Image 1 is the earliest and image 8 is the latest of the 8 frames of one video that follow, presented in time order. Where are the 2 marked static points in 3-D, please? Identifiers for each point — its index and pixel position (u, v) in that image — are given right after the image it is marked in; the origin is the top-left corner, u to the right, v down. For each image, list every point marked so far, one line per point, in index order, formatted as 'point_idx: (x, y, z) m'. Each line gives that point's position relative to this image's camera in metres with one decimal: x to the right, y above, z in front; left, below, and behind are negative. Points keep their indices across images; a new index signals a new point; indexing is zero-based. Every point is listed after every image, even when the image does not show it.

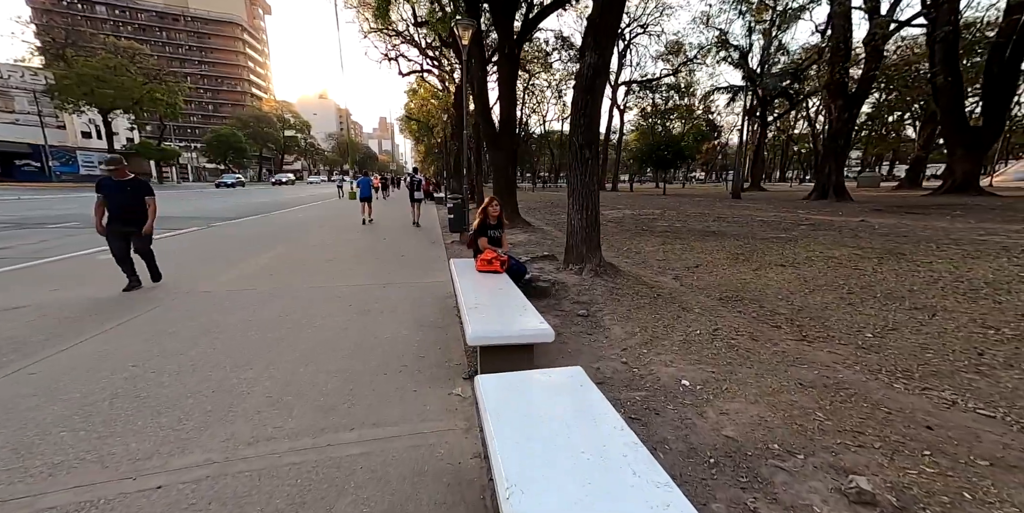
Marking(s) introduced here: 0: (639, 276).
0: (+1.9, -0.3, +6.7) m
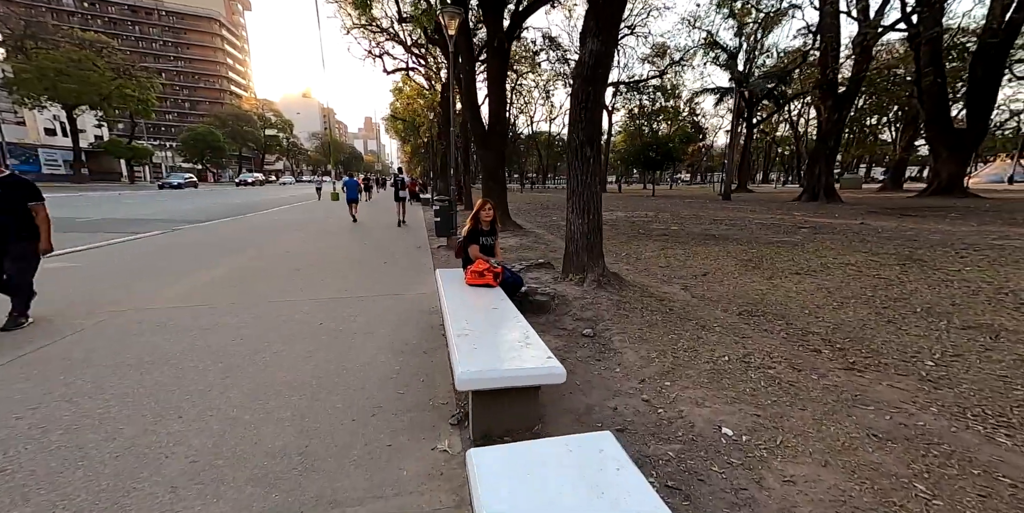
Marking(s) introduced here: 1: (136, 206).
0: (+1.8, -0.4, +6.1) m
1: (-15.0, +2.0, +17.9) m
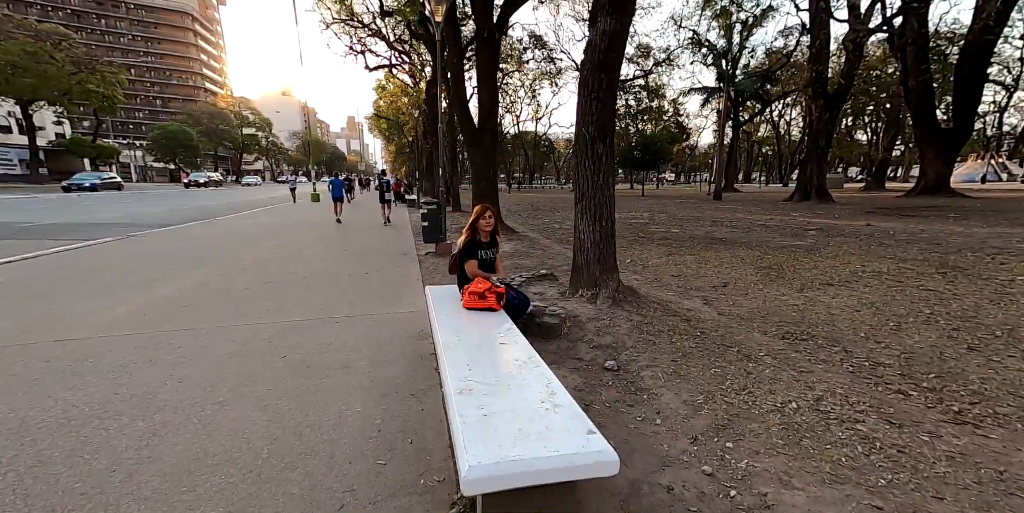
0: (+1.8, -0.5, +5.3) m
1: (-15.4, +1.8, +16.7) m
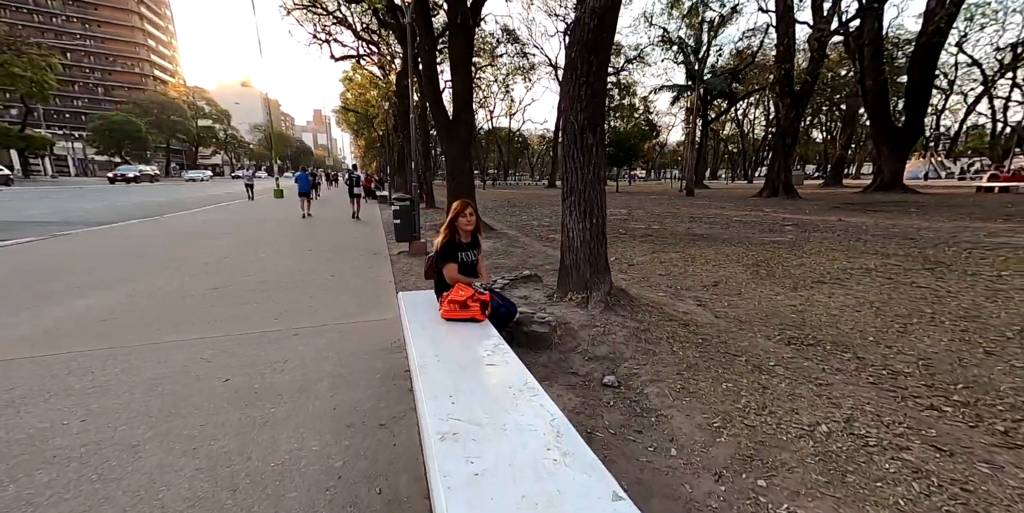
0: (+1.6, -0.5, +5.0) m
1: (-16.2, +1.7, +15.2) m
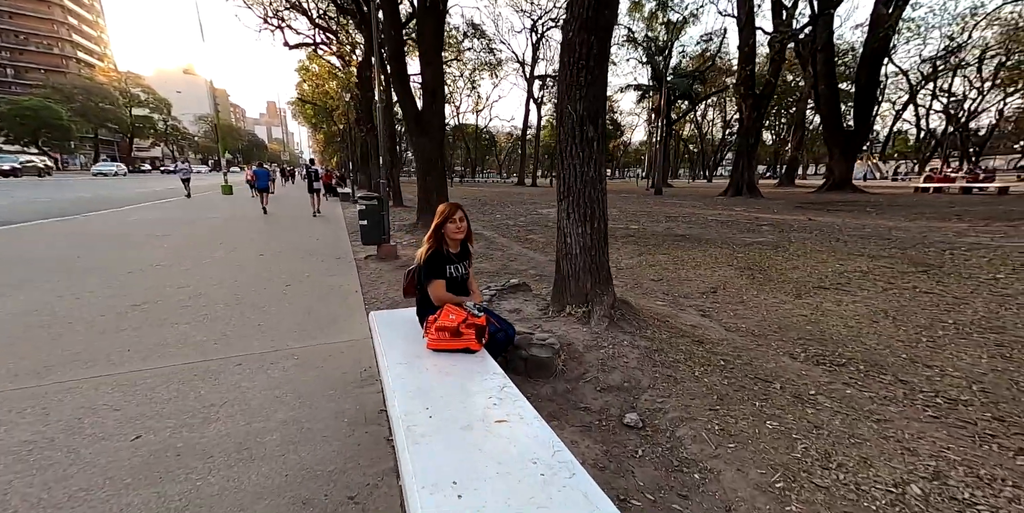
0: (+1.5, -0.6, +4.5) m
1: (-17.1, +1.6, +13.3) m
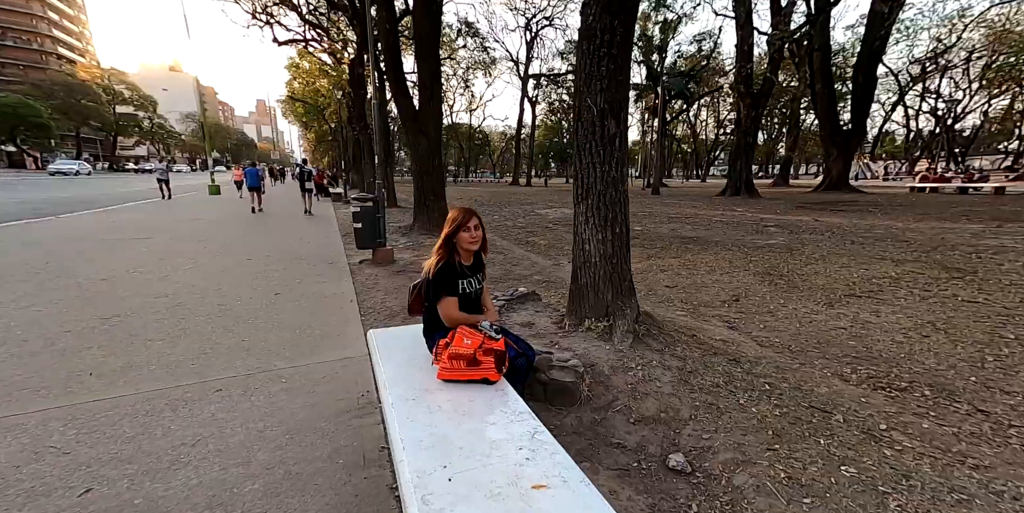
0: (+1.6, -0.7, +4.1) m
1: (-17.2, +1.5, +12.6) m
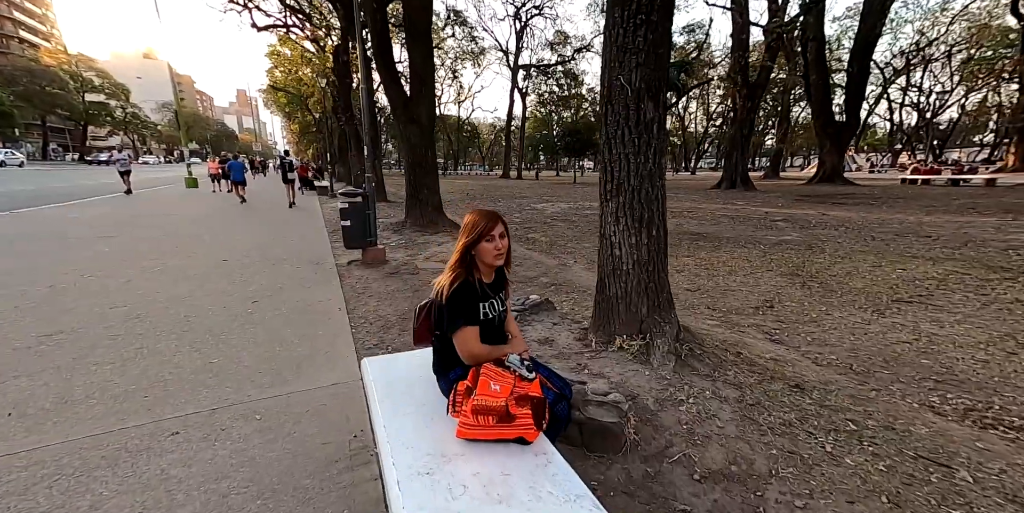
0: (+1.7, -0.7, +3.5) m
1: (-17.2, +1.5, +11.6) m
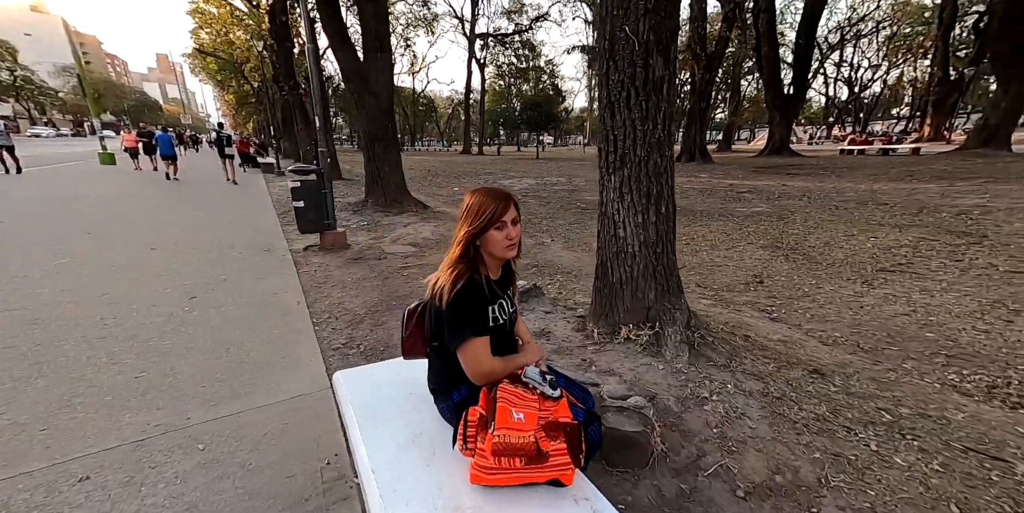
0: (+1.7, -0.5, +3.3) m
1: (-18.0, +1.4, +9.5) m
